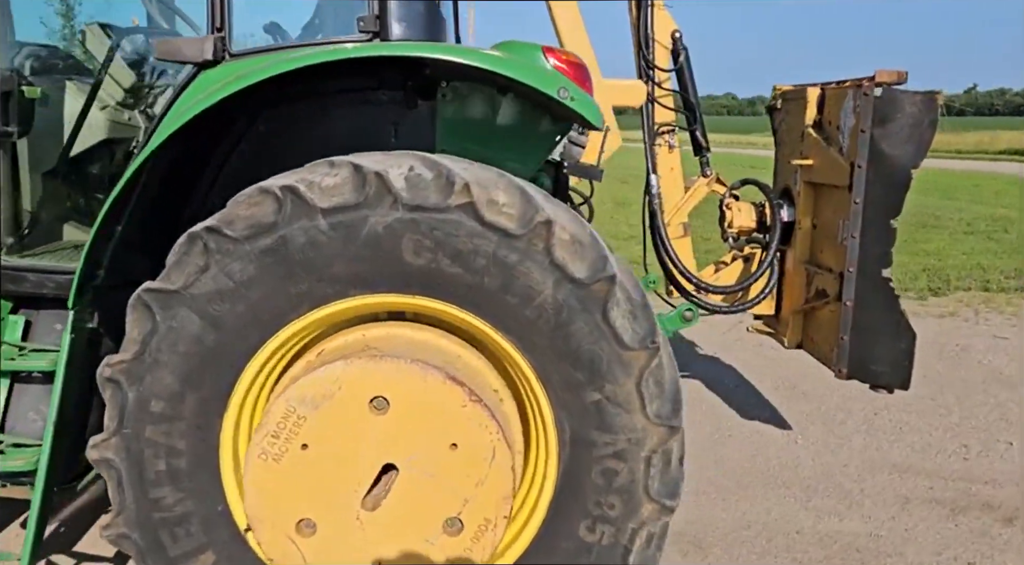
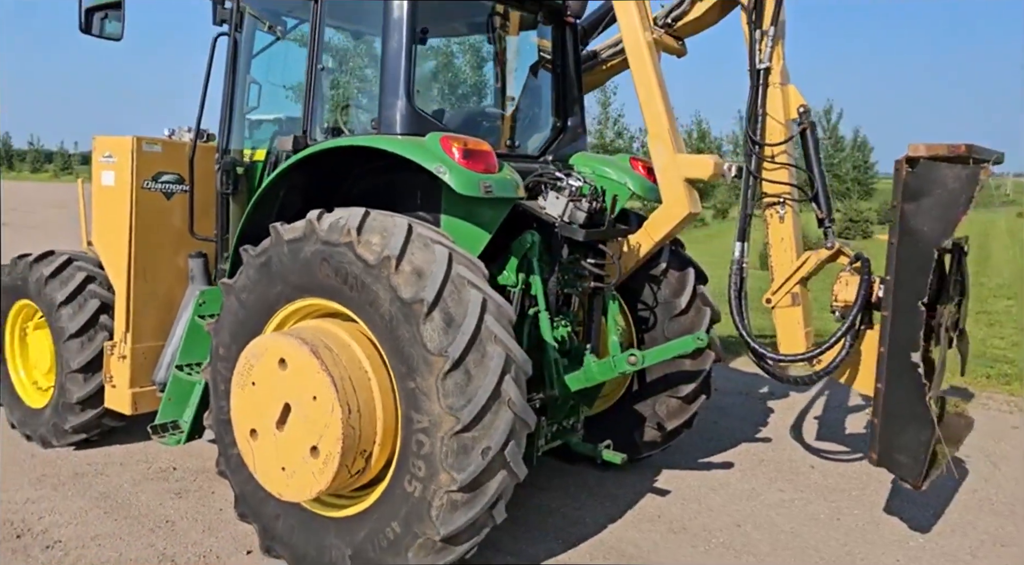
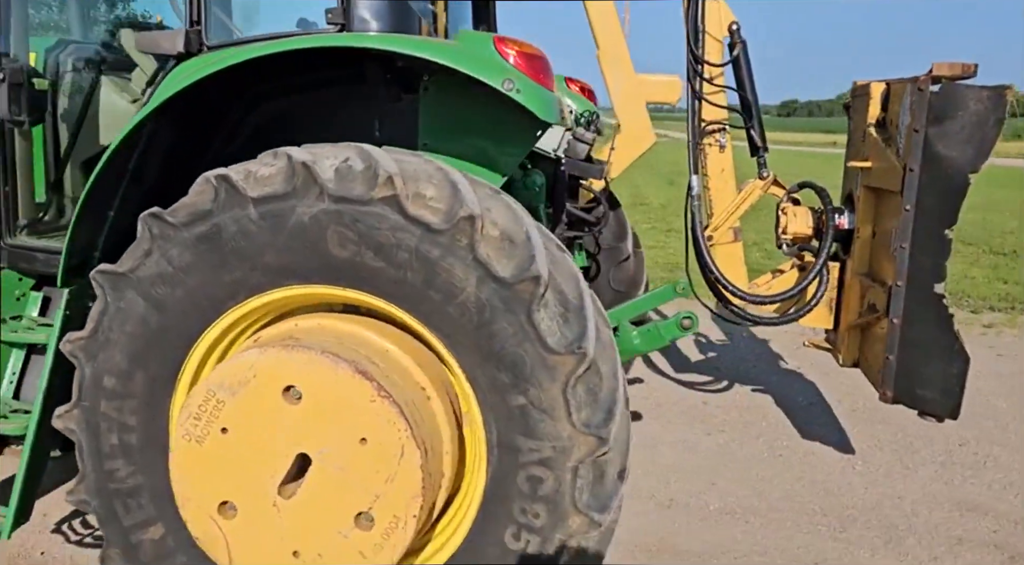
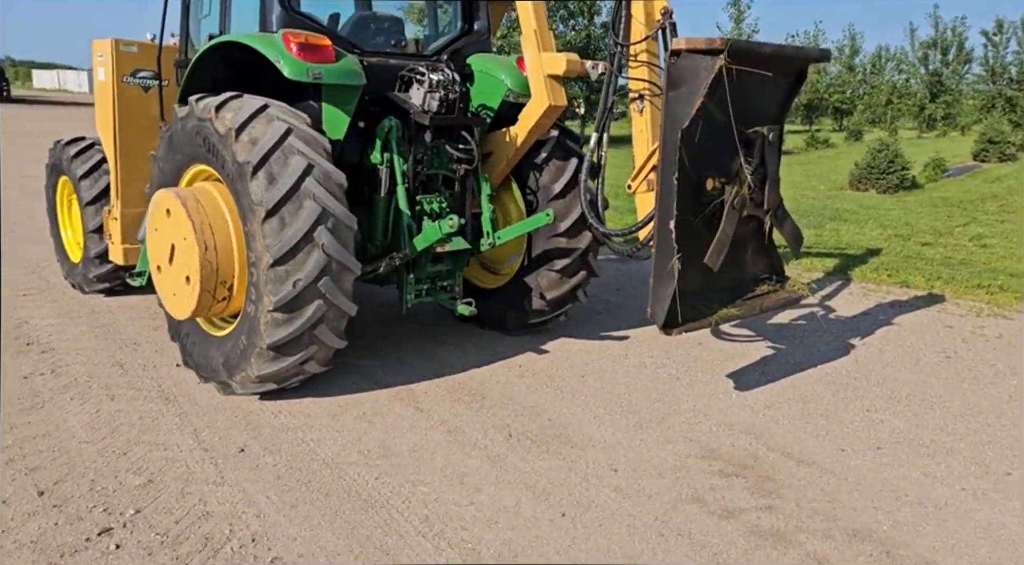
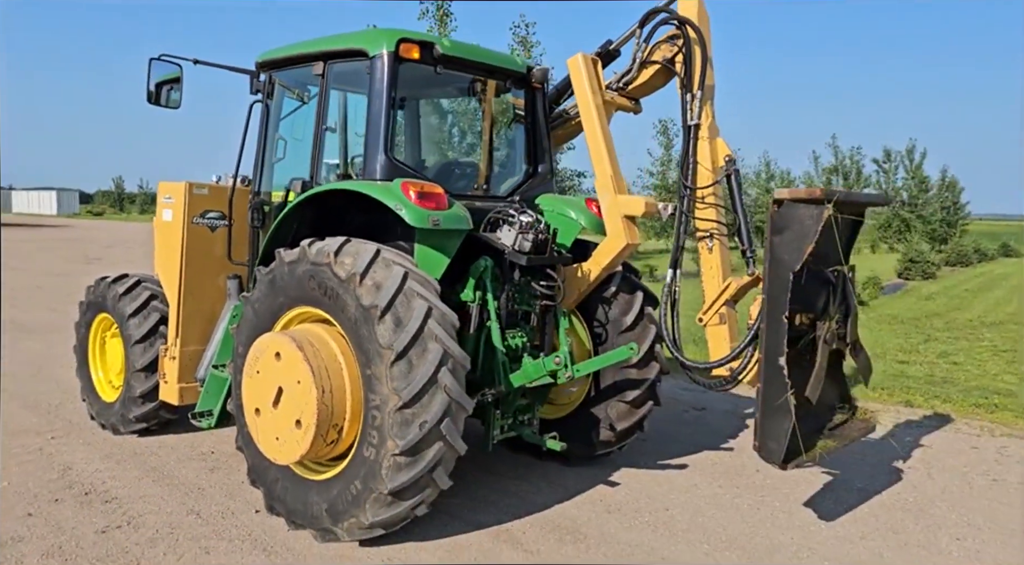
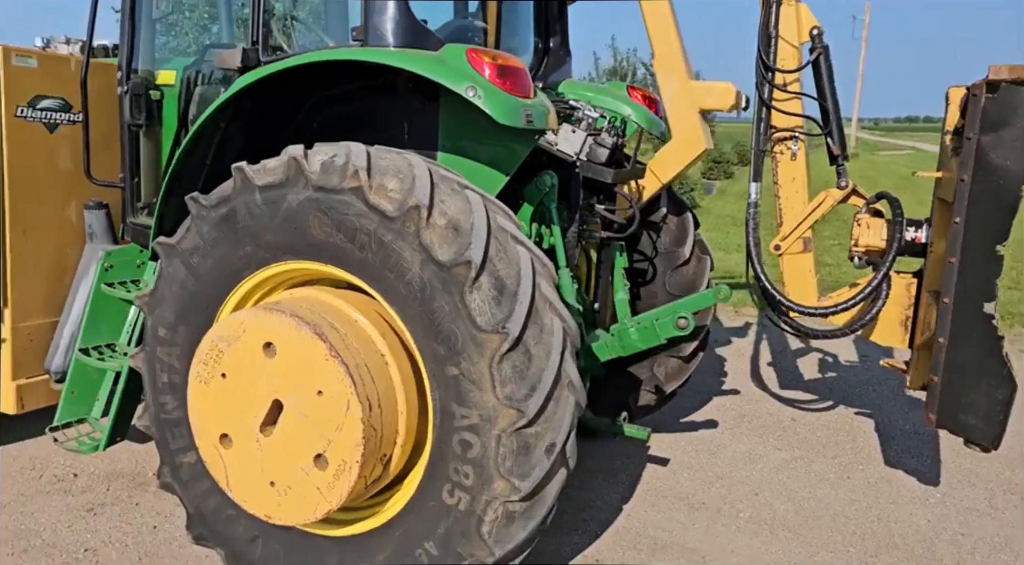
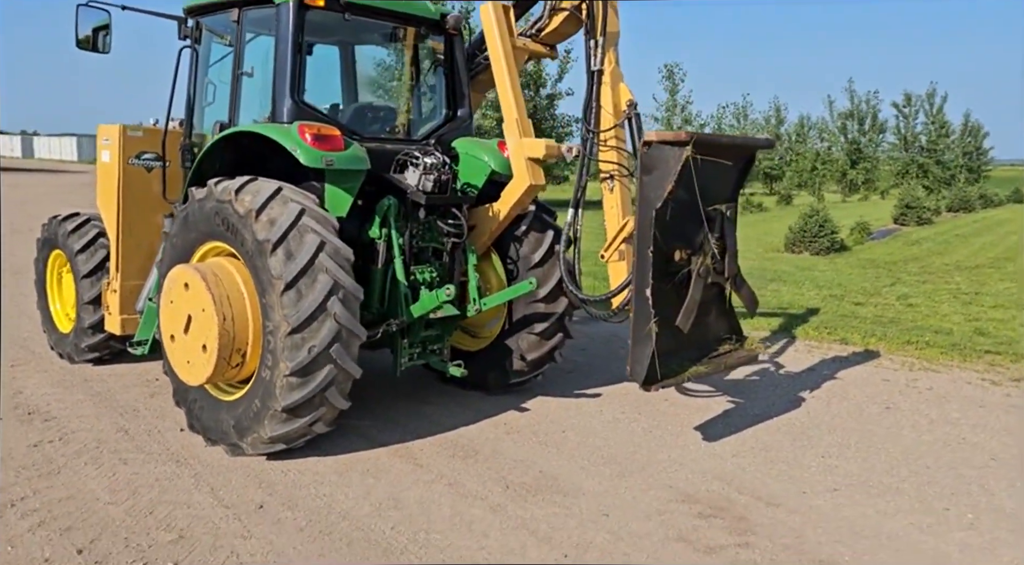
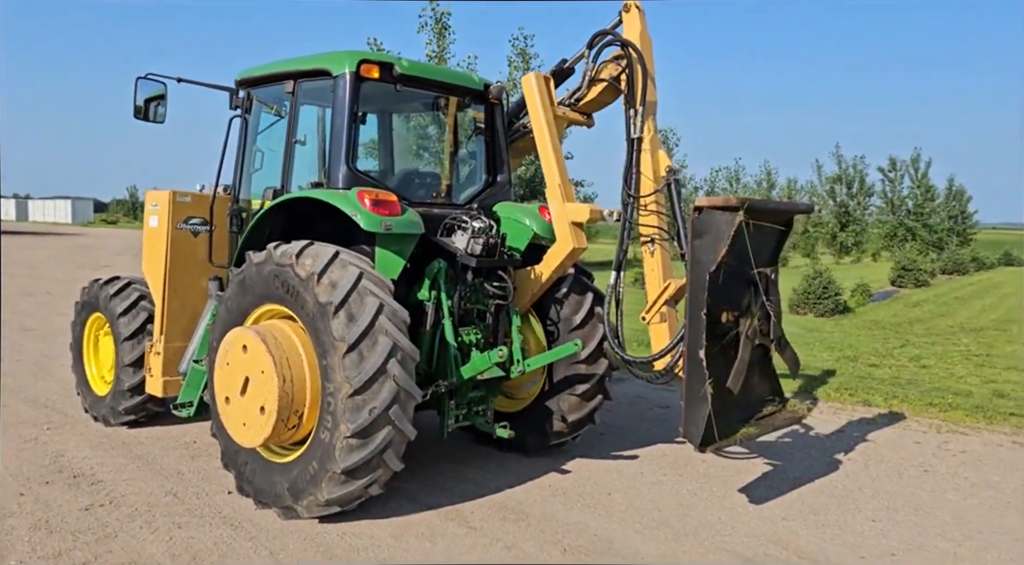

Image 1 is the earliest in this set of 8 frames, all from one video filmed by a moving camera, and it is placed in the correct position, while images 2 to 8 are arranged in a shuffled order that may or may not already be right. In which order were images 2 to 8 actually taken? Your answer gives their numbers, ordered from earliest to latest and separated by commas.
3, 6, 2, 5, 8, 7, 4
